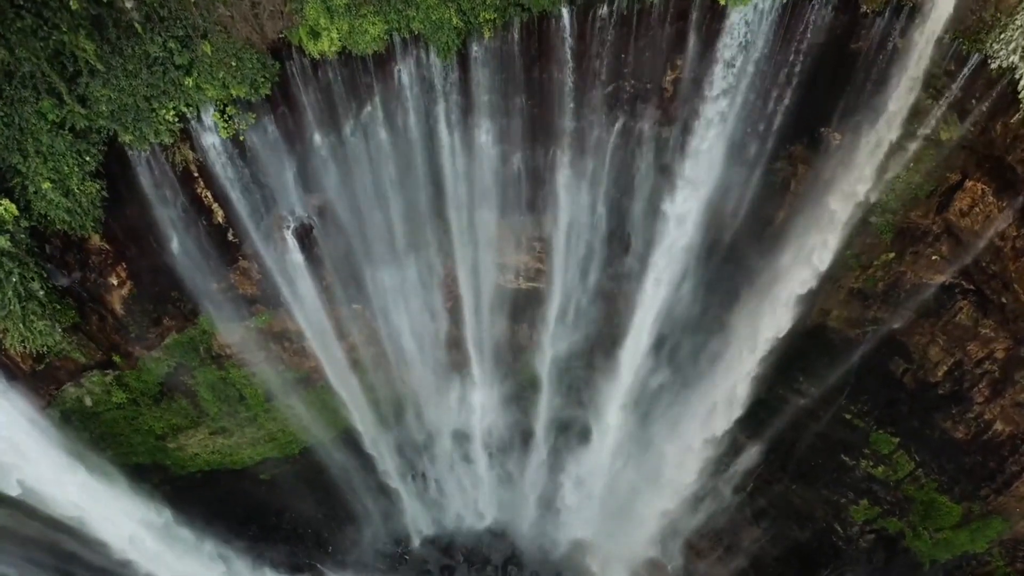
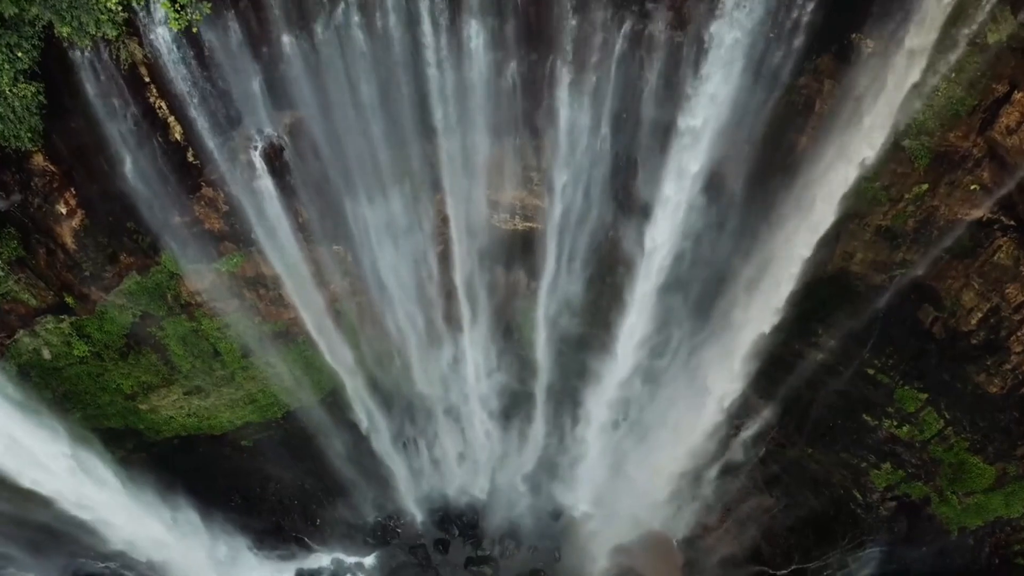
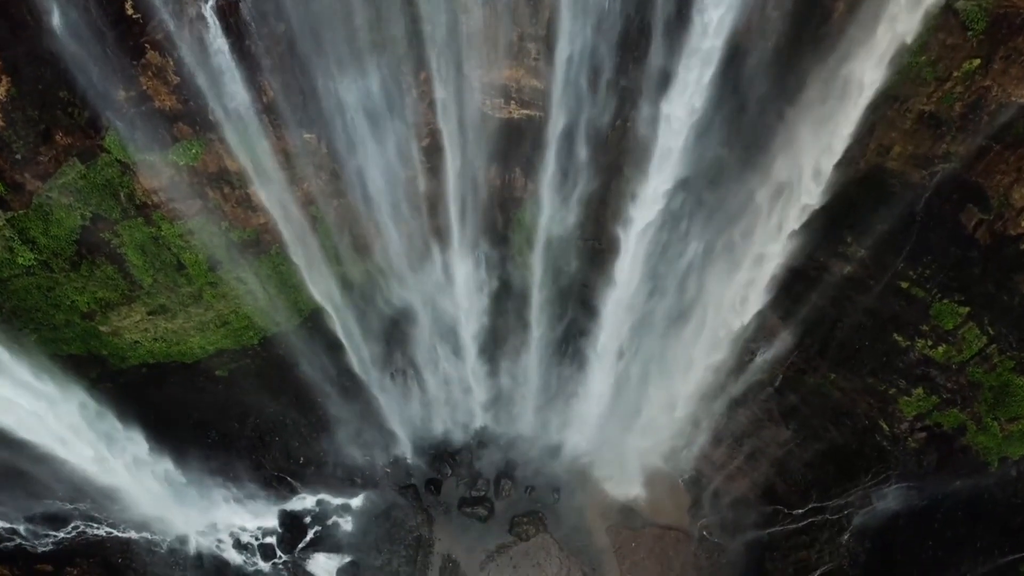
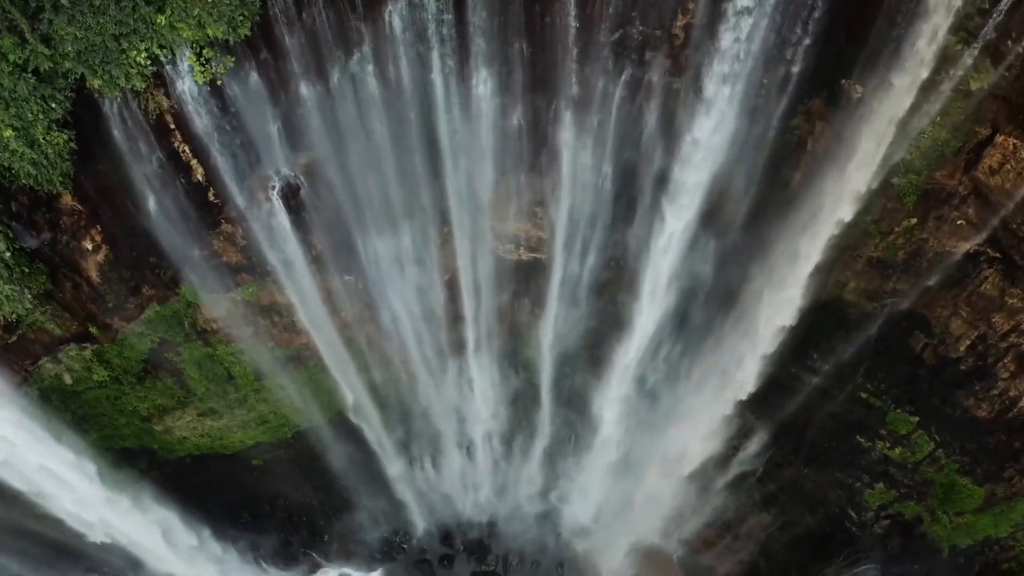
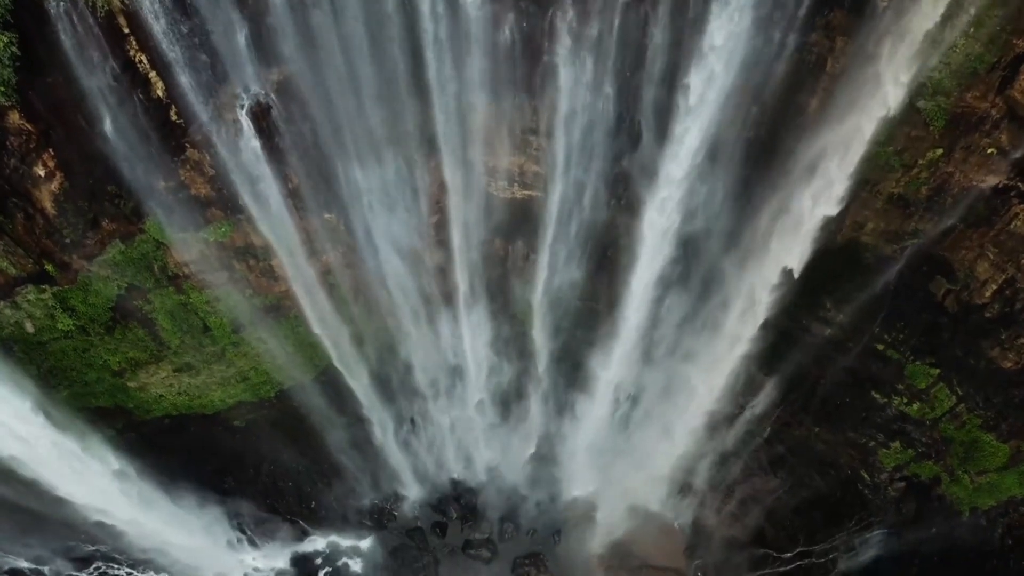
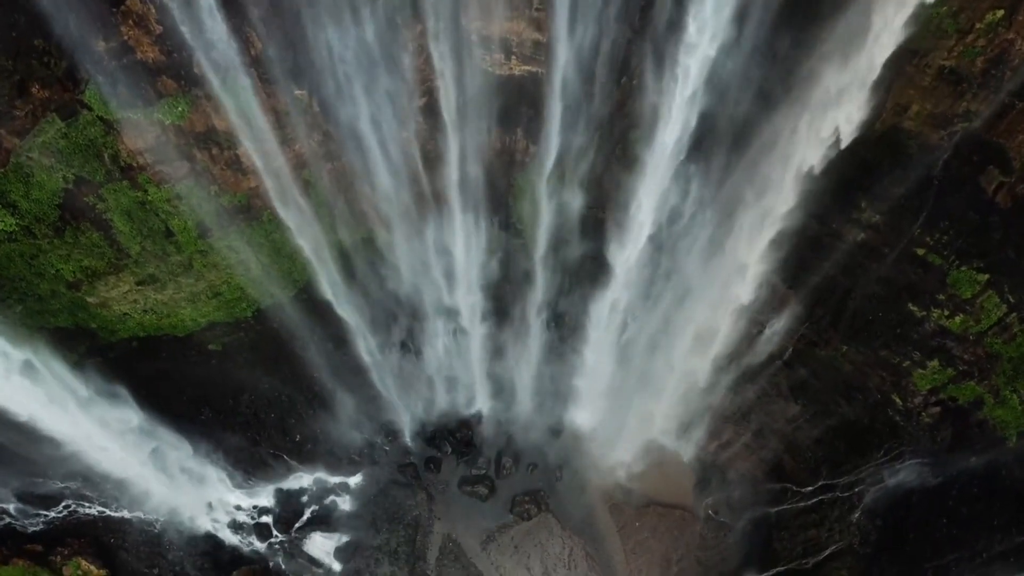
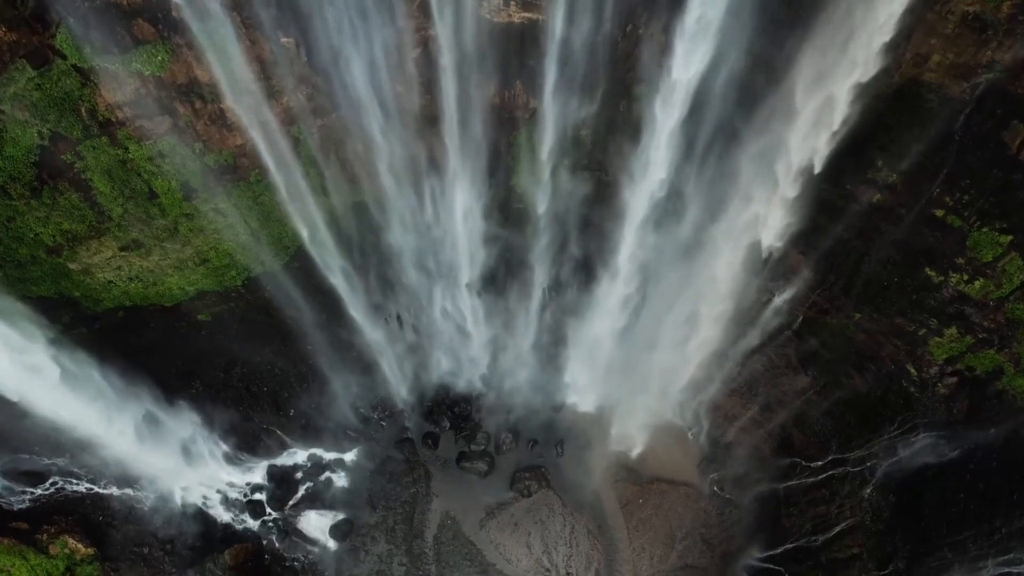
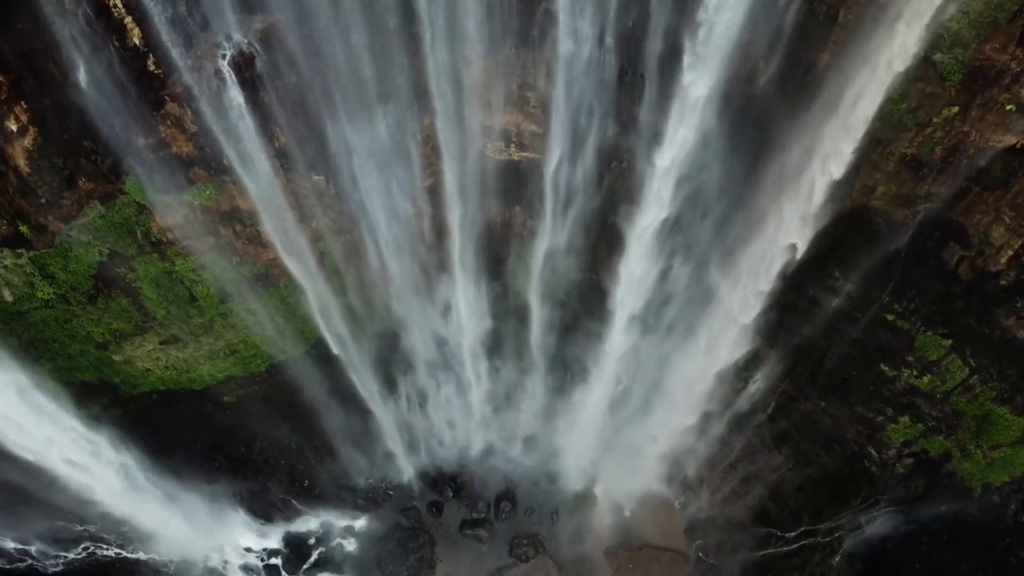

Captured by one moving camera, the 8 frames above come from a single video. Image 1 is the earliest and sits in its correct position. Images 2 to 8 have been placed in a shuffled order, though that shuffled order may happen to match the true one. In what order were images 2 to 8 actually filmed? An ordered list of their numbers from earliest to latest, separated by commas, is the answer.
4, 2, 5, 8, 3, 6, 7
